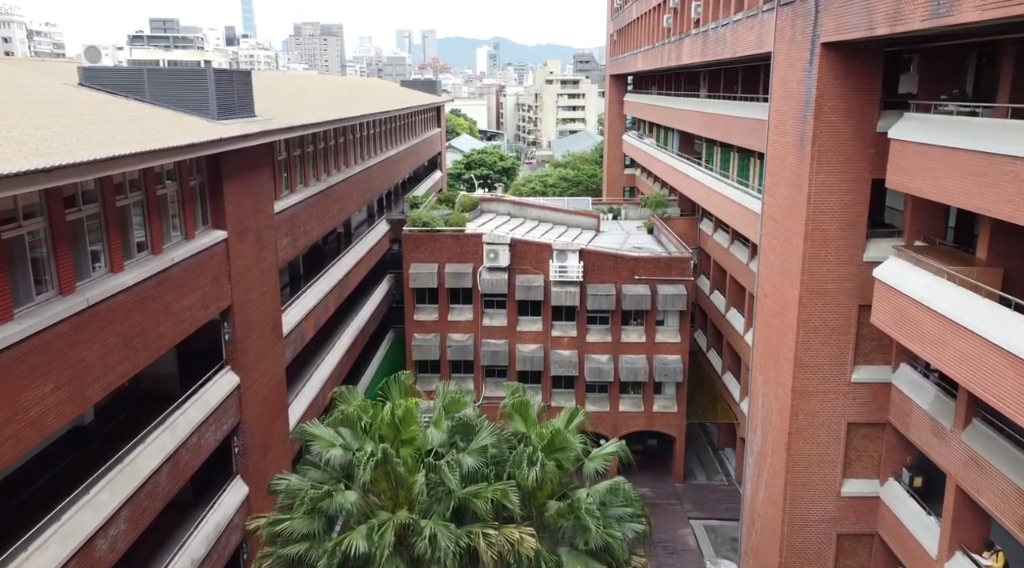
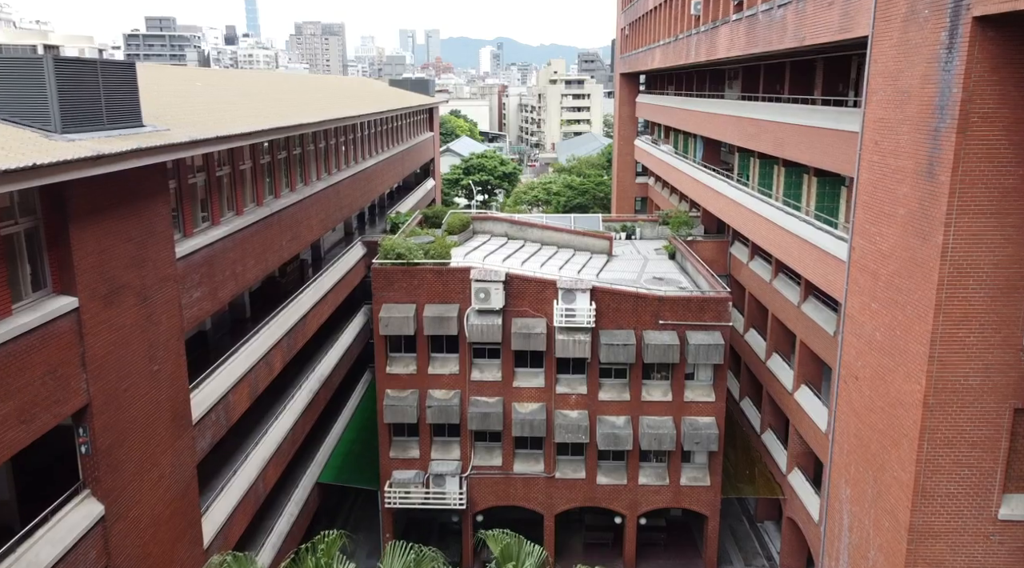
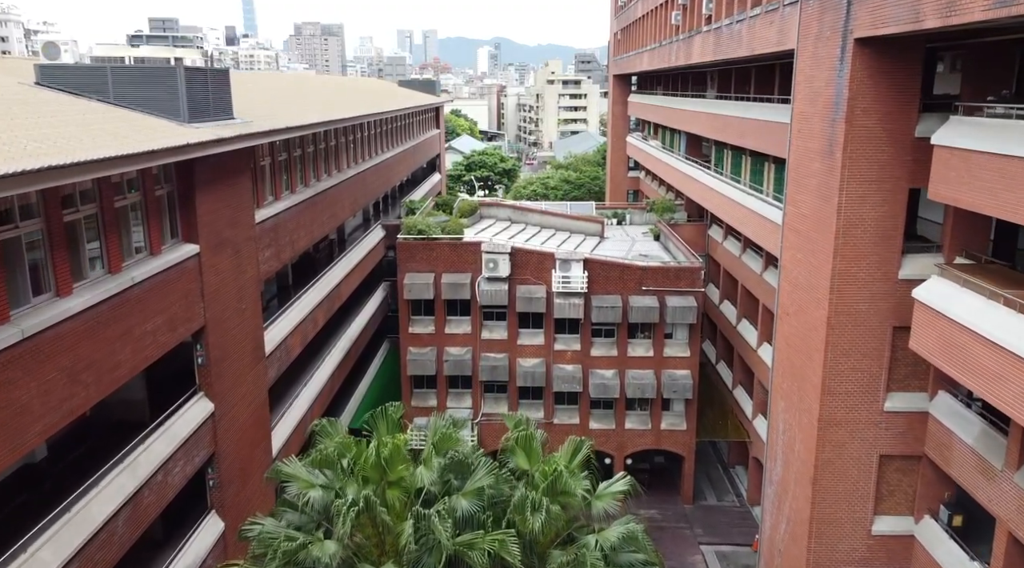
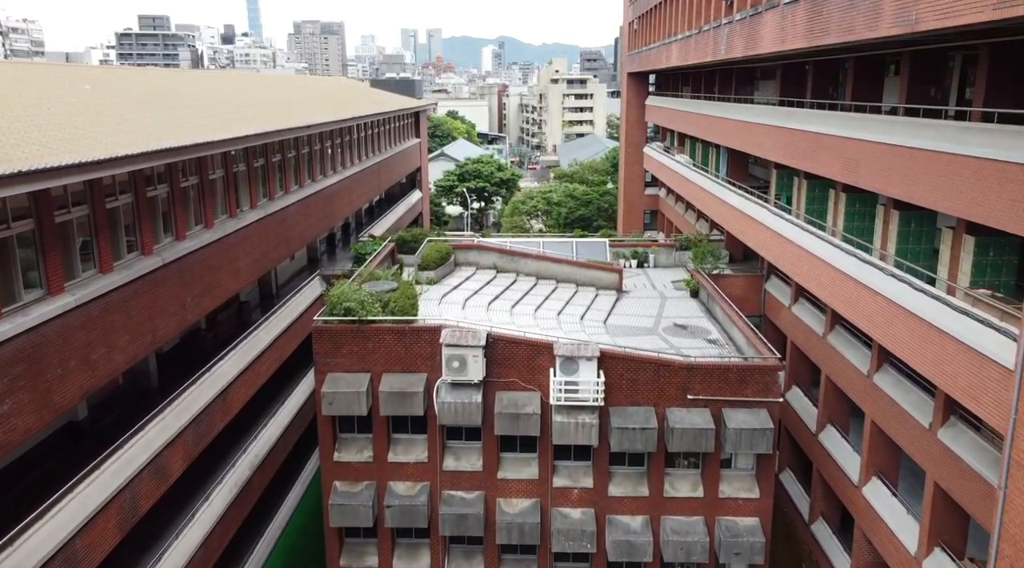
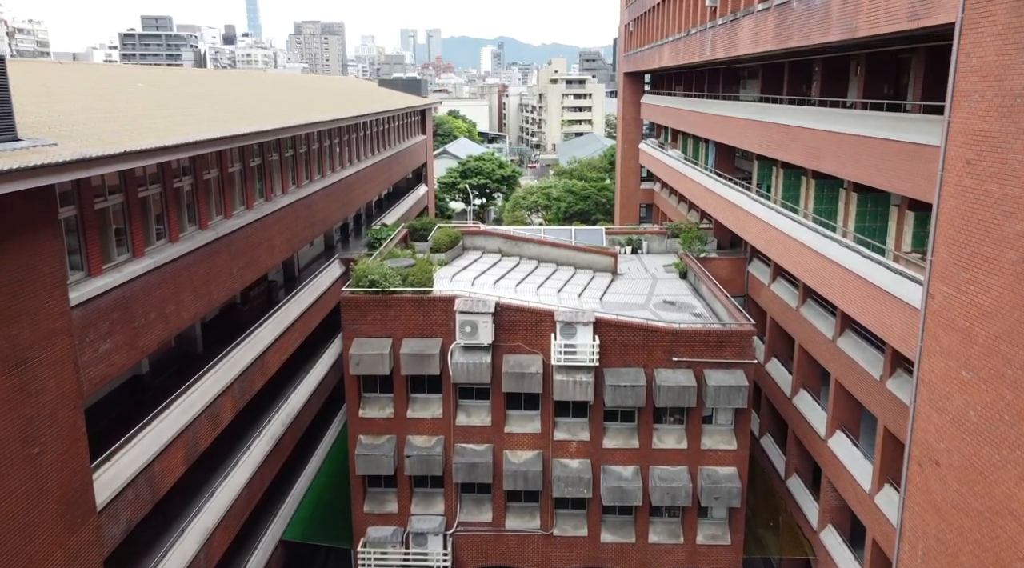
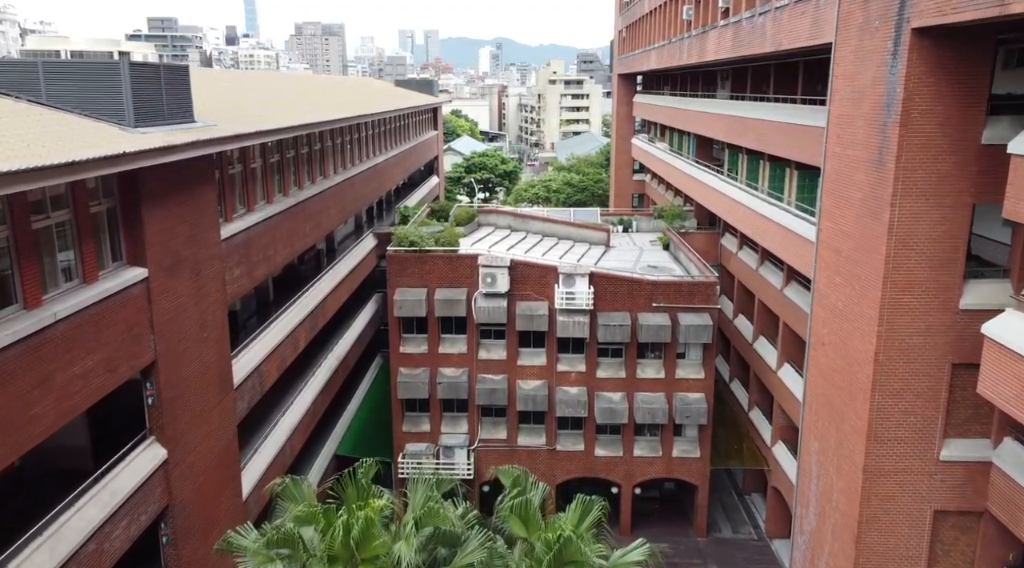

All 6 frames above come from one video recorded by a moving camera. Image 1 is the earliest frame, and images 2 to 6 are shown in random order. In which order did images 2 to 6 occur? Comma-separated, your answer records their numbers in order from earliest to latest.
3, 6, 2, 5, 4
